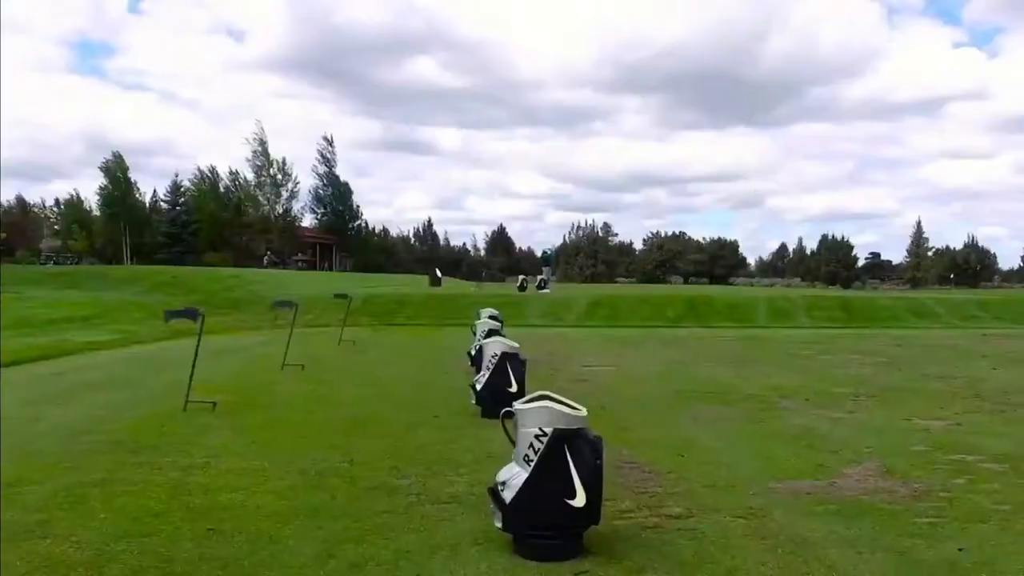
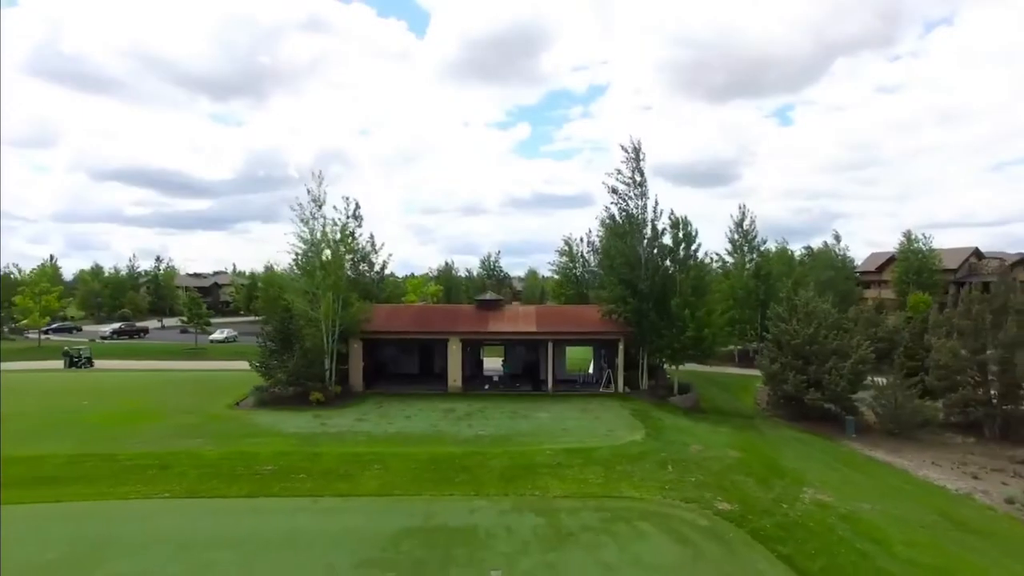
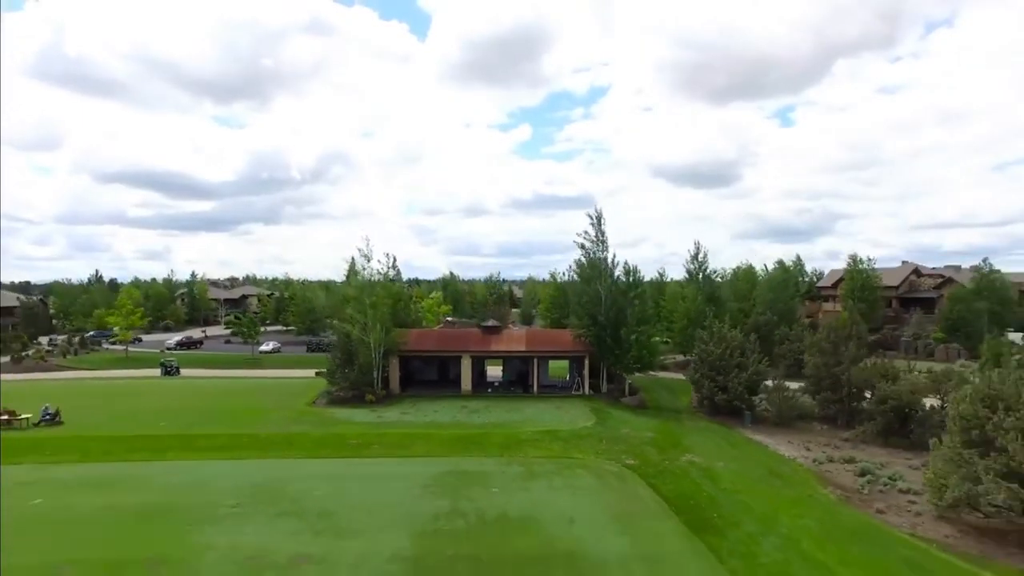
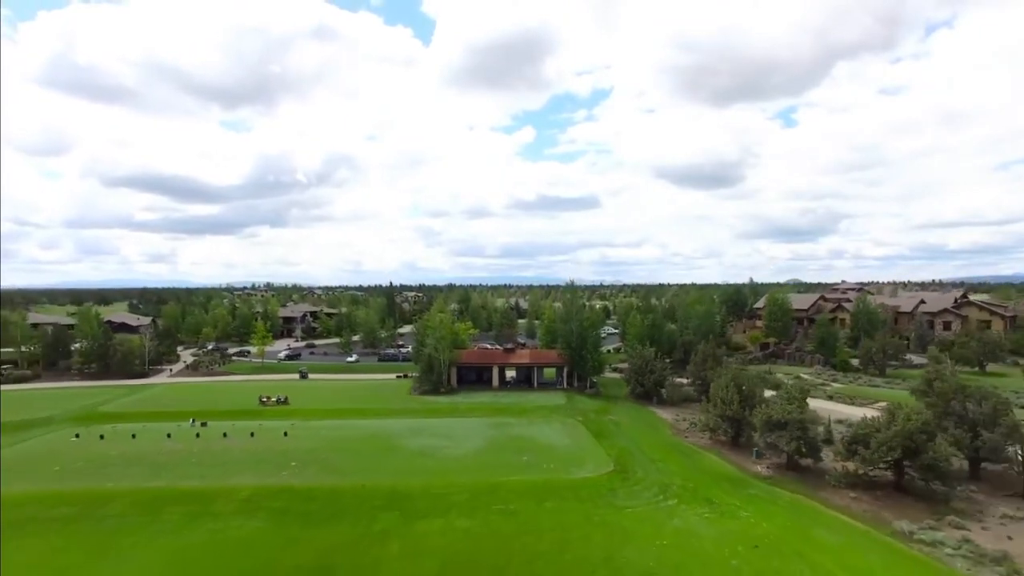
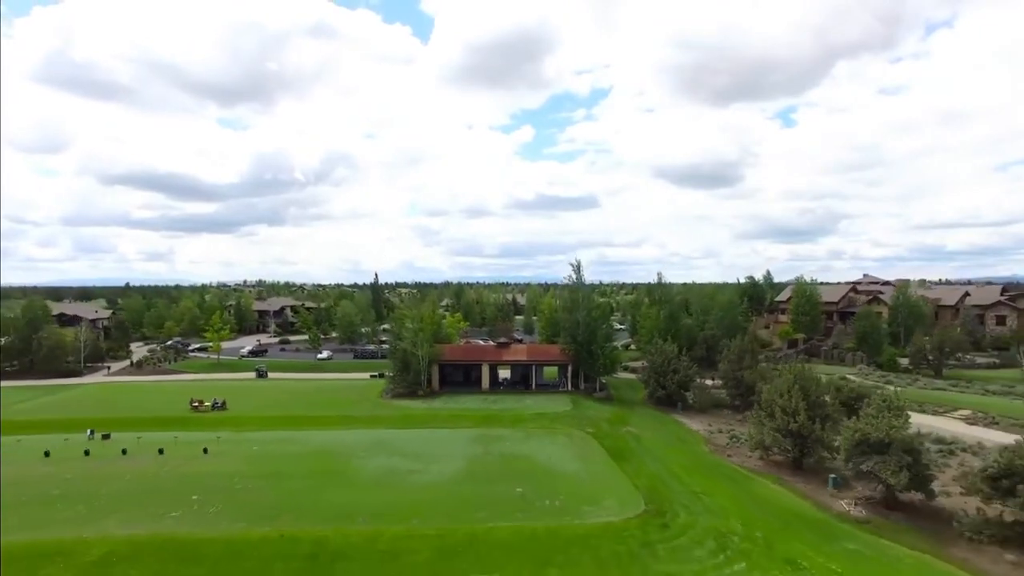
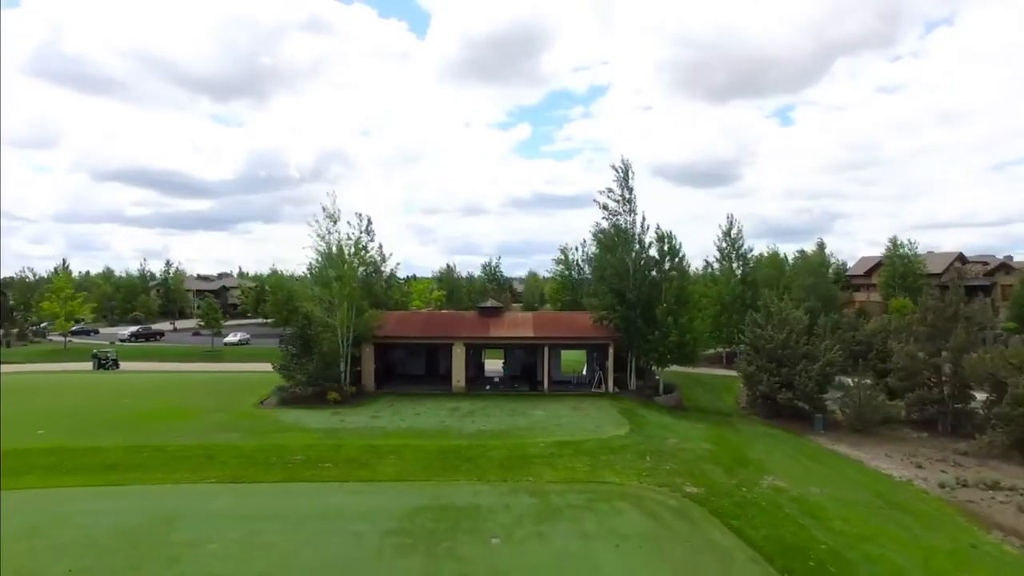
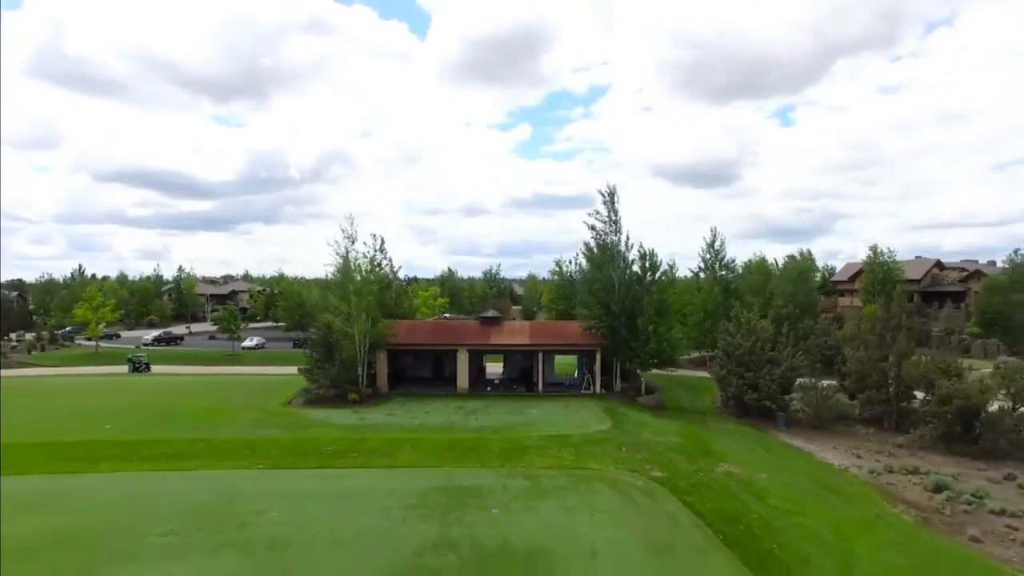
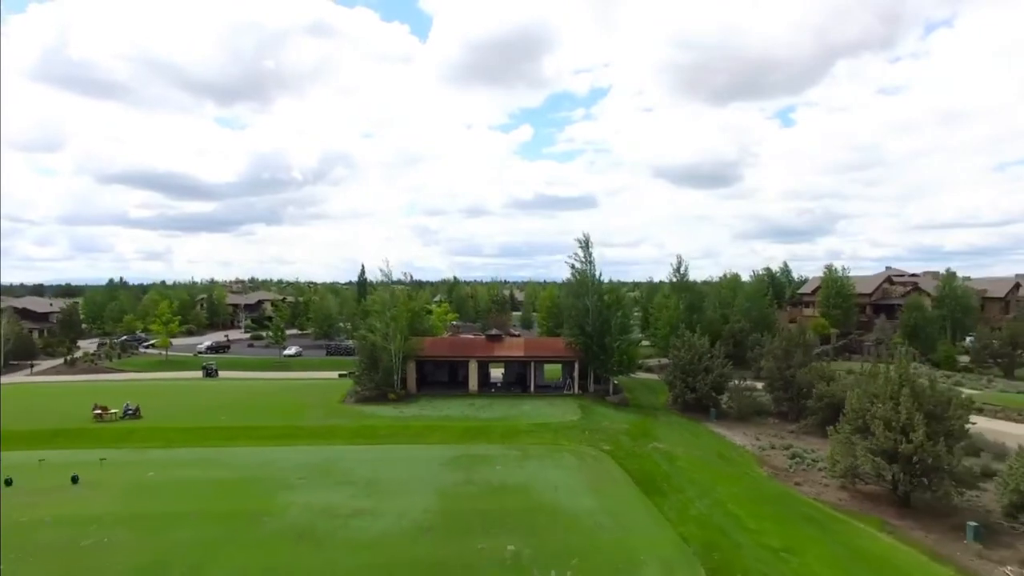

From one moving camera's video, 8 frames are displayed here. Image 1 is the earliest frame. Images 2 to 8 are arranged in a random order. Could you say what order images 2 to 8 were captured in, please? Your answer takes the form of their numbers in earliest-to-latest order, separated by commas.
2, 6, 7, 3, 8, 5, 4
